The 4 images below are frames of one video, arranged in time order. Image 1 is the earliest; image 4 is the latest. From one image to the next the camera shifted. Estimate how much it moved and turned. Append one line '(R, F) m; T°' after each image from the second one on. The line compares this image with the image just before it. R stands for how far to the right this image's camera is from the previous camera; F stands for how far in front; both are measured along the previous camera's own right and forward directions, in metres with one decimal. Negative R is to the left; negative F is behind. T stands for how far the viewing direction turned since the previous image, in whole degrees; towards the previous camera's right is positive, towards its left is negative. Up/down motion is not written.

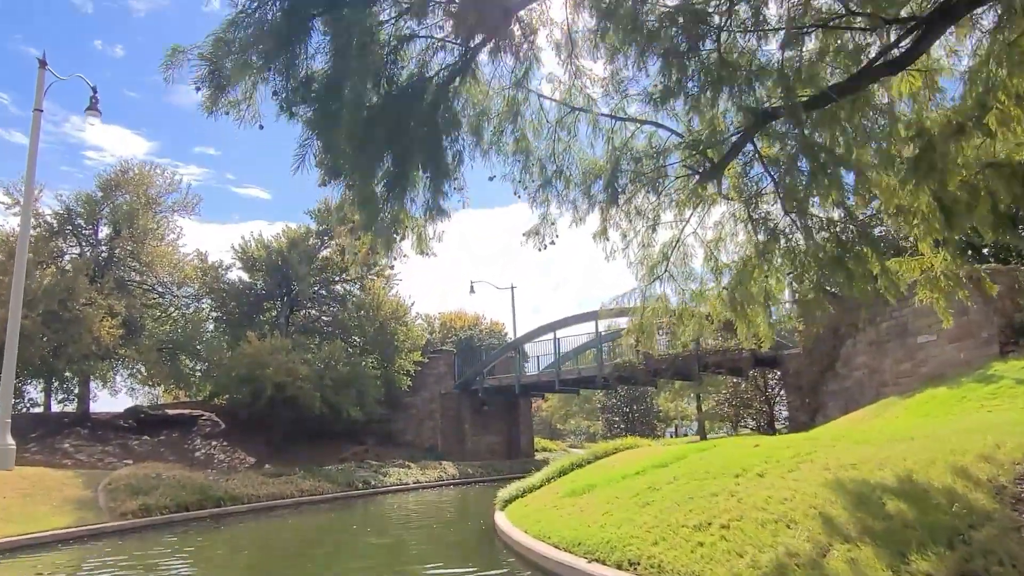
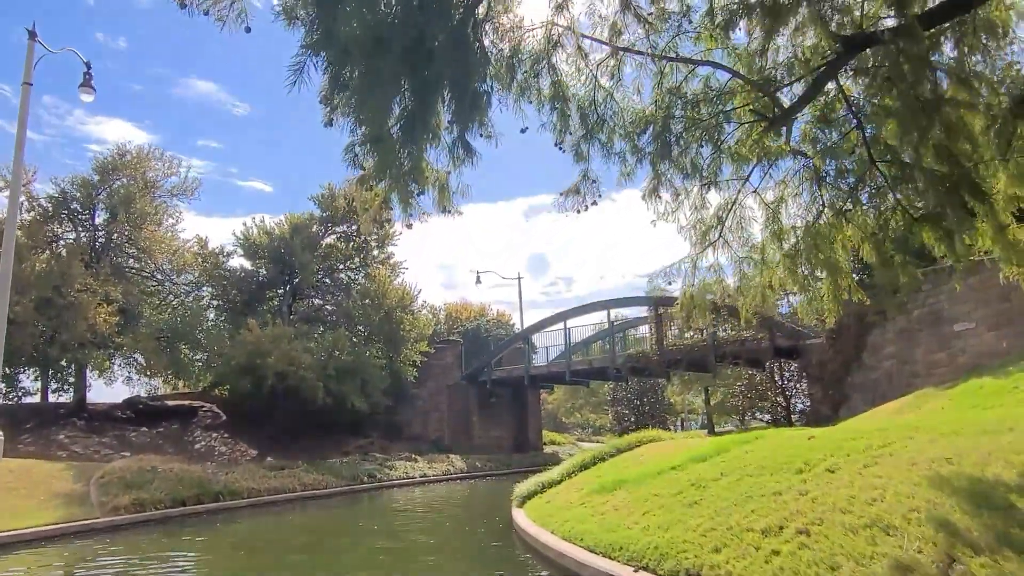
(-0.3, +1.0) m; 0°
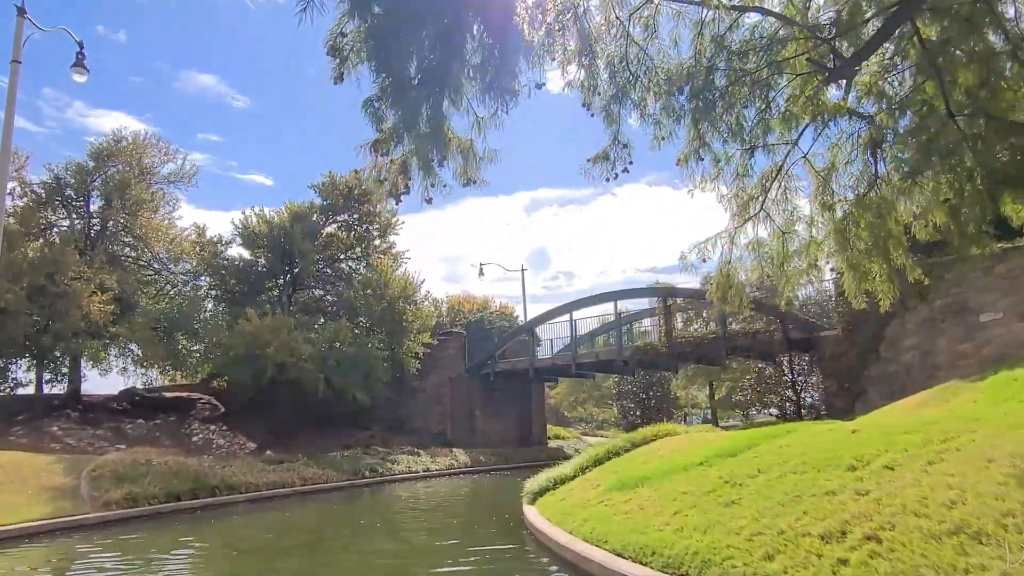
(-0.2, +0.7) m; 0°
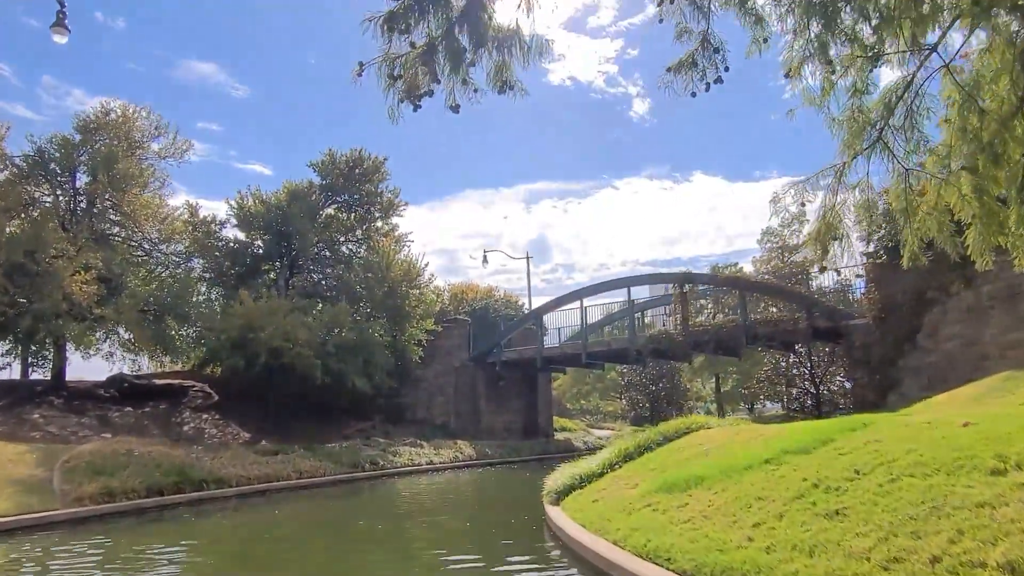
(-0.3, +1.5) m; 0°
